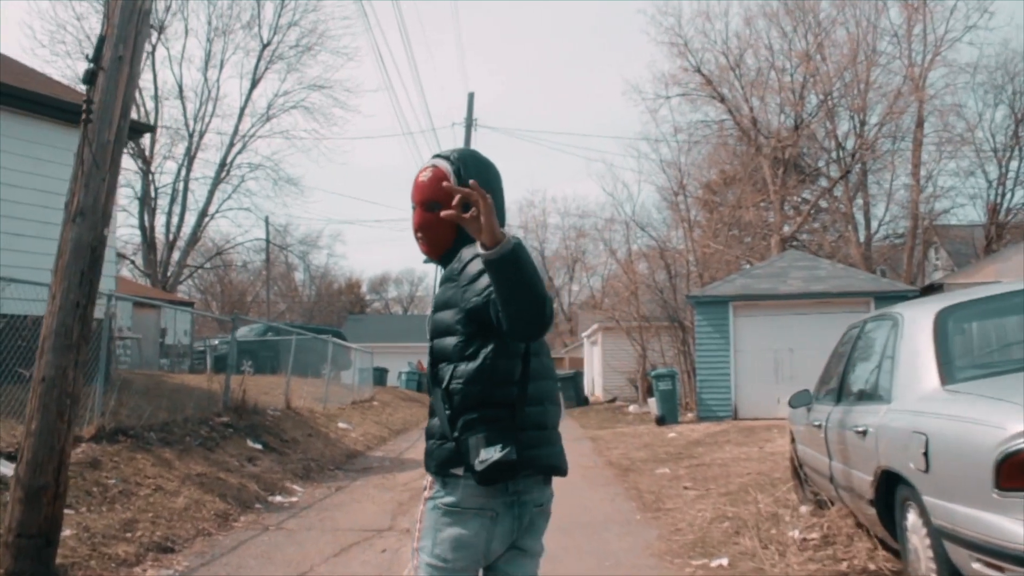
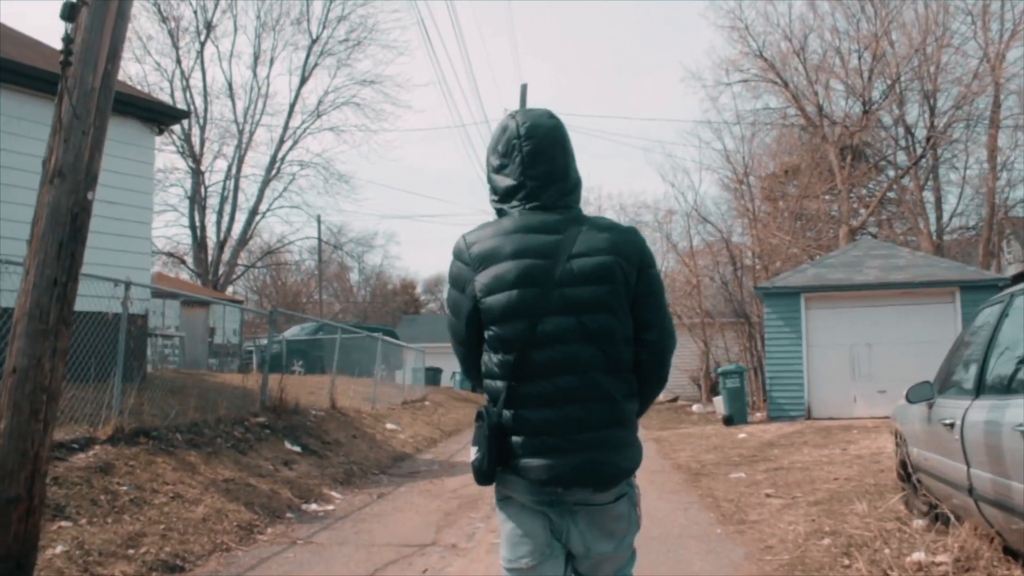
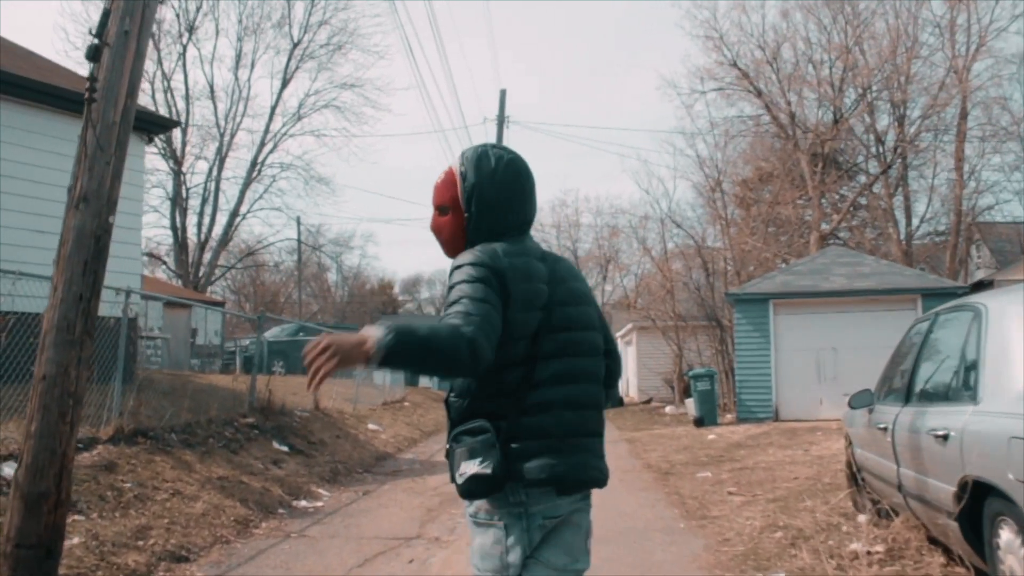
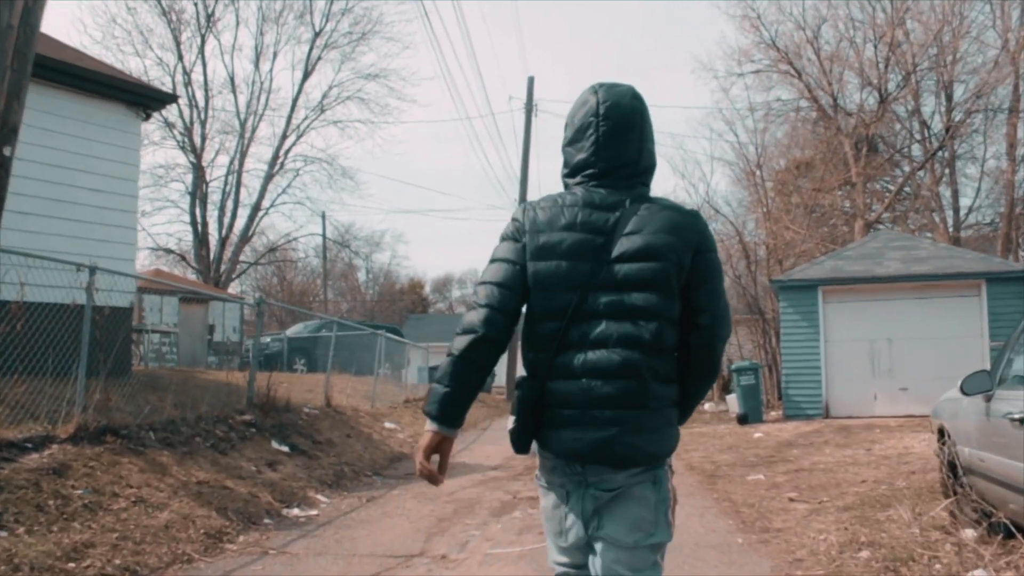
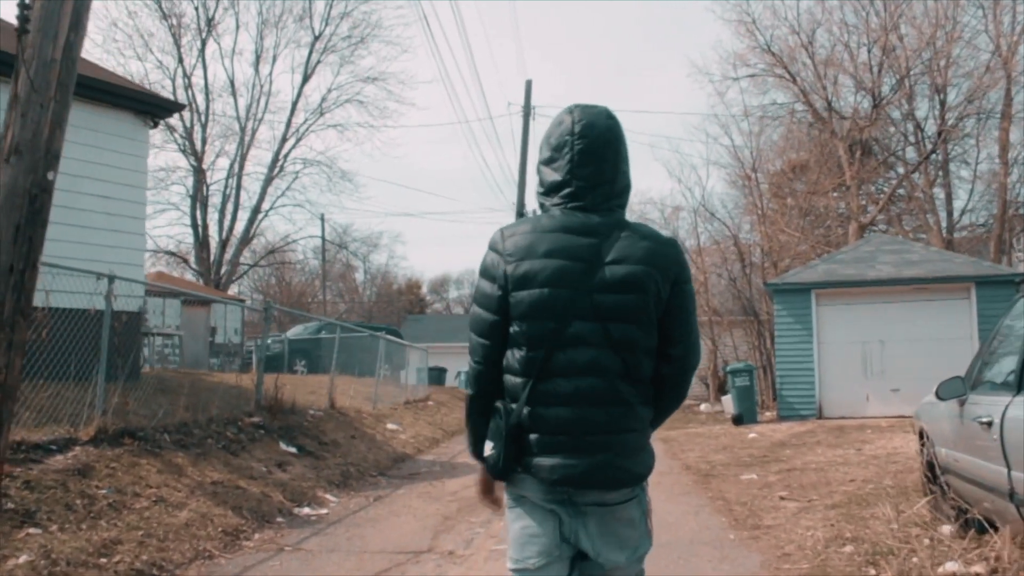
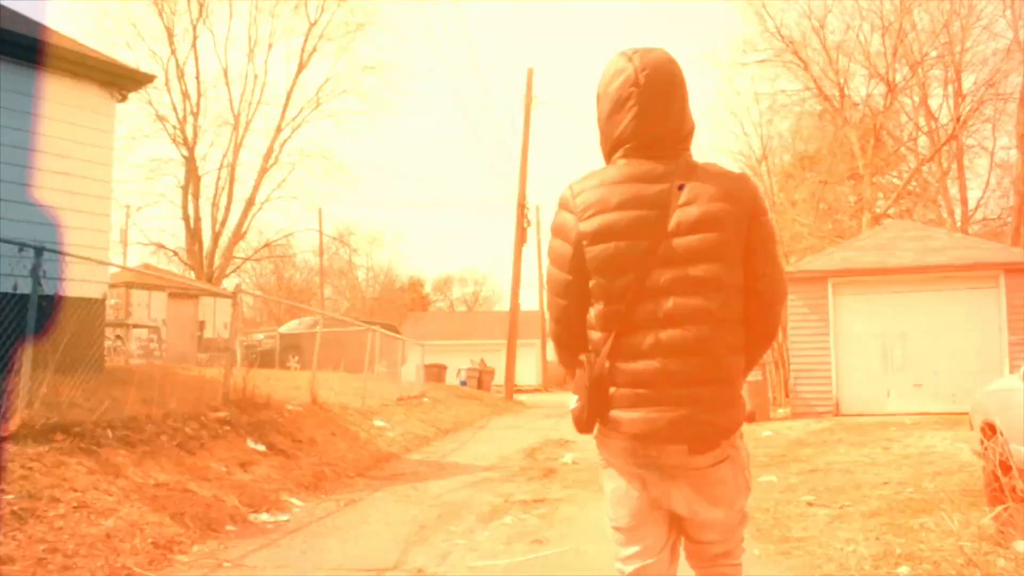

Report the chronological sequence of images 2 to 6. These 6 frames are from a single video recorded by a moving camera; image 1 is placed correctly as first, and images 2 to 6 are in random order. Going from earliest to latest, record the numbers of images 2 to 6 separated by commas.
3, 2, 5, 4, 6
